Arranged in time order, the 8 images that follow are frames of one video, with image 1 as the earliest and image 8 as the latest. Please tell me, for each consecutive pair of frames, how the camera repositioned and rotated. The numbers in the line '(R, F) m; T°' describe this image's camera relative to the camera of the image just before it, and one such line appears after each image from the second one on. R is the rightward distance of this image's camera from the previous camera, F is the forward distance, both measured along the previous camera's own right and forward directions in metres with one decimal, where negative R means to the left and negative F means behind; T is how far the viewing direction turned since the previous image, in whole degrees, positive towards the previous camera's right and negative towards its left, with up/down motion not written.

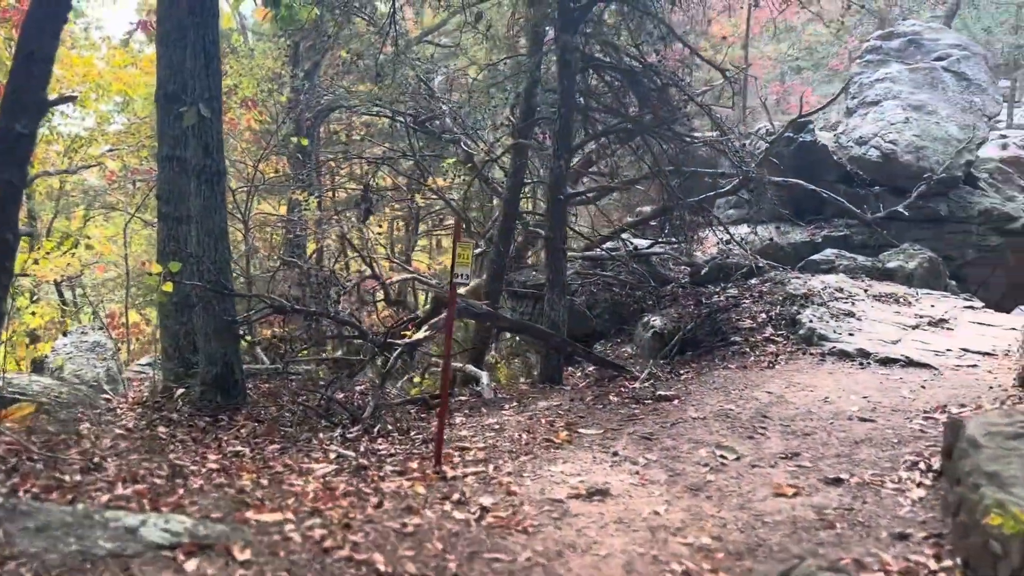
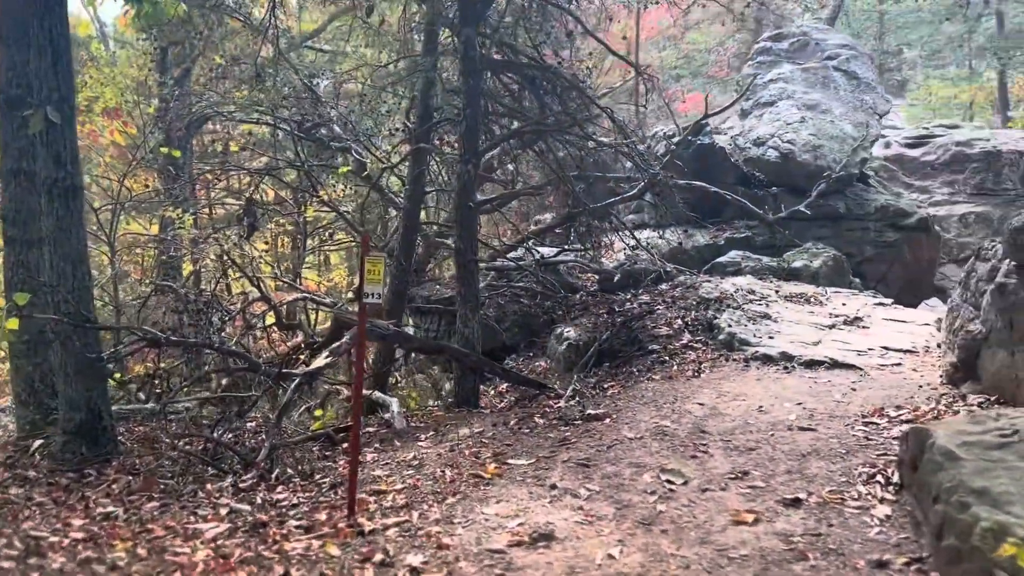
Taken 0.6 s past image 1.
(-0.1, +0.6) m; +8°
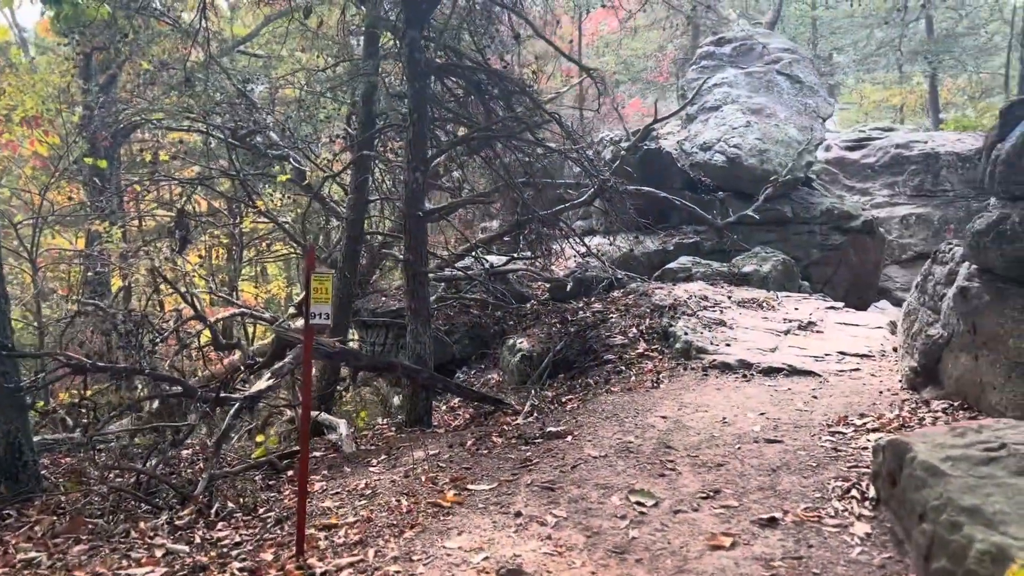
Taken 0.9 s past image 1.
(-0.1, +0.3) m; +4°
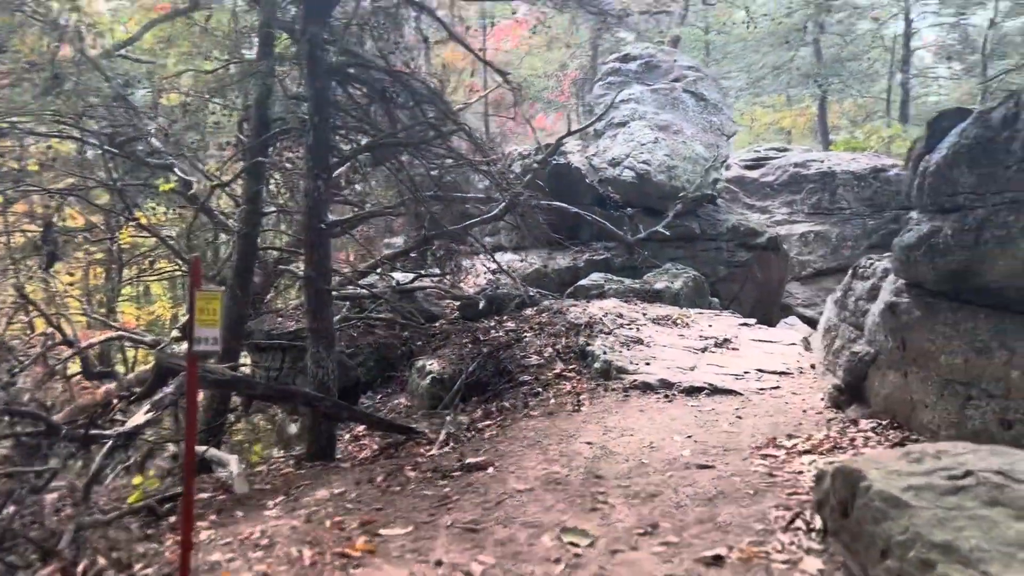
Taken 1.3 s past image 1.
(-0.1, +0.5) m; +7°
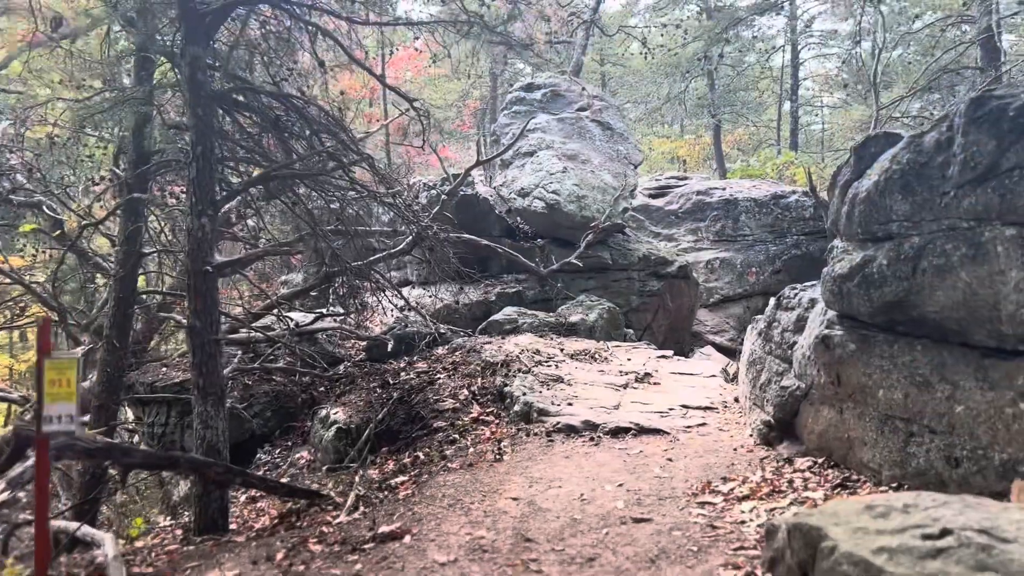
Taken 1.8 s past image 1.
(-0.1, +0.5) m; +7°
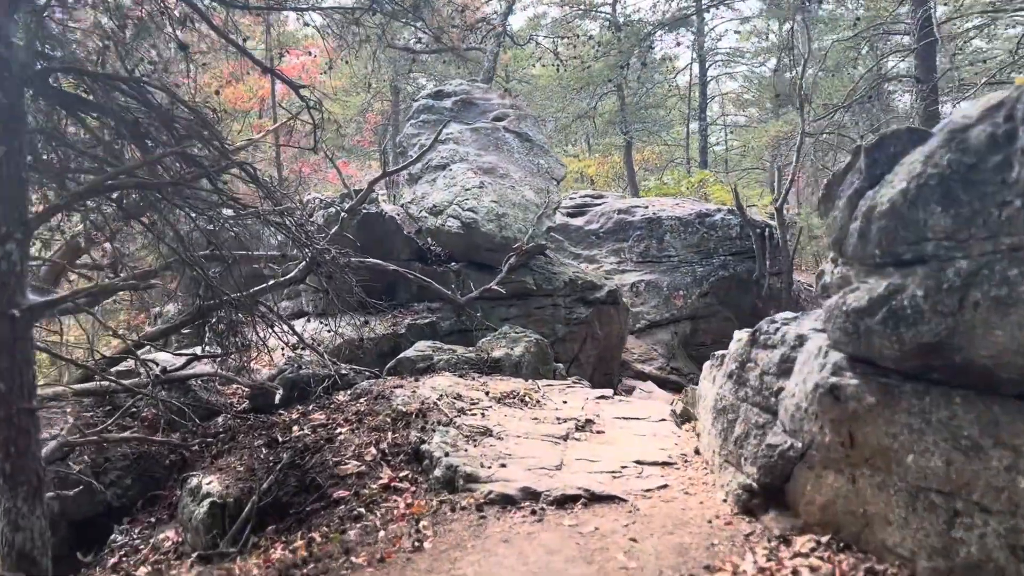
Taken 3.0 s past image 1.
(-0.1, +1.2) m; +7°
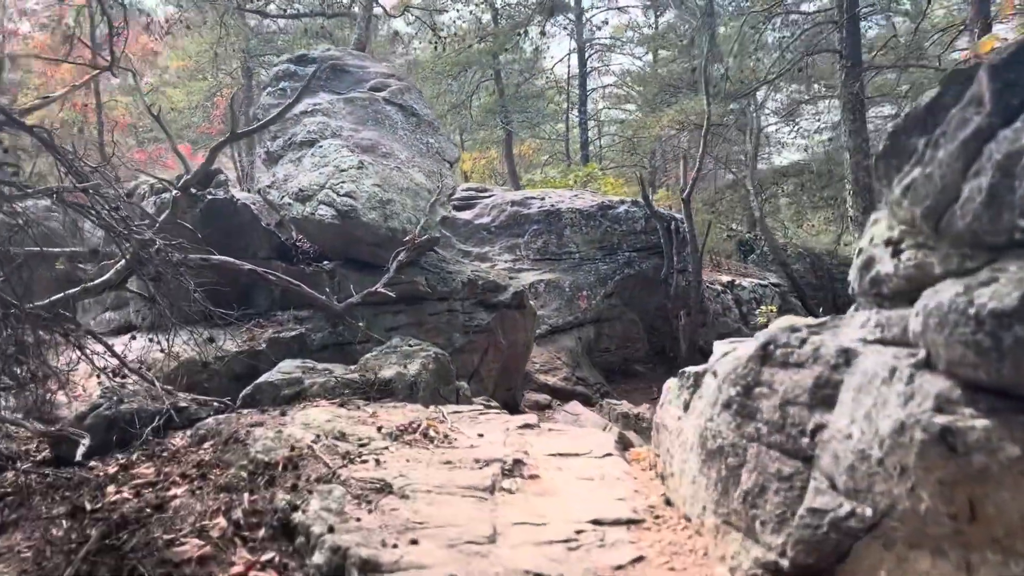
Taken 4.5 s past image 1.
(-0.2, +1.6) m; +9°
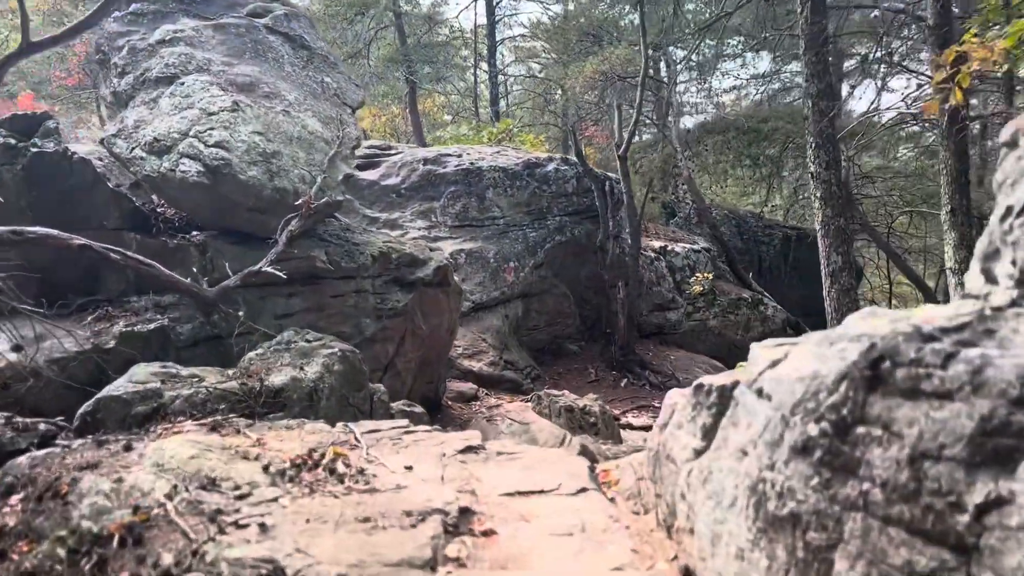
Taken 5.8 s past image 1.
(-0.2, +1.4) m; +7°
